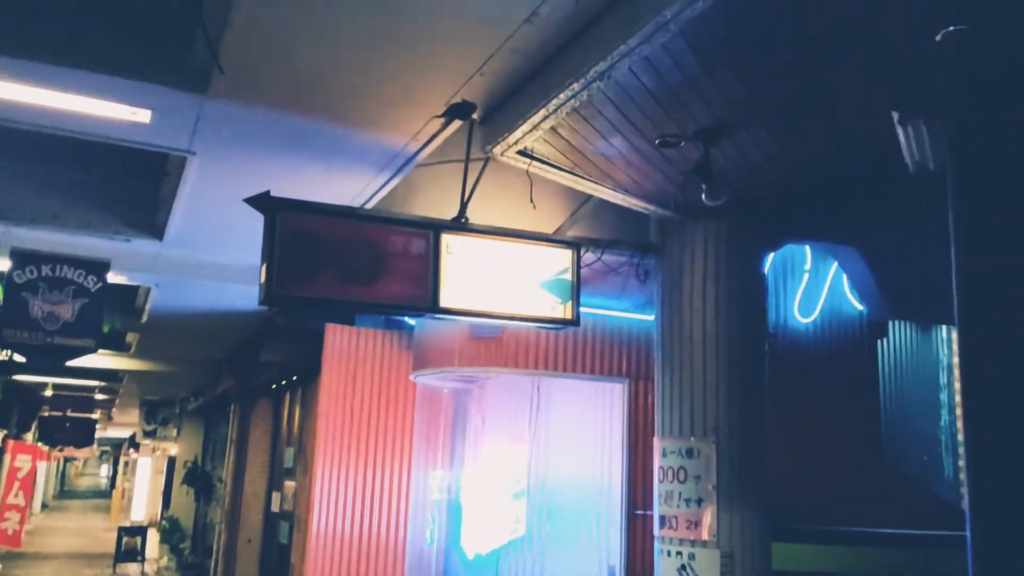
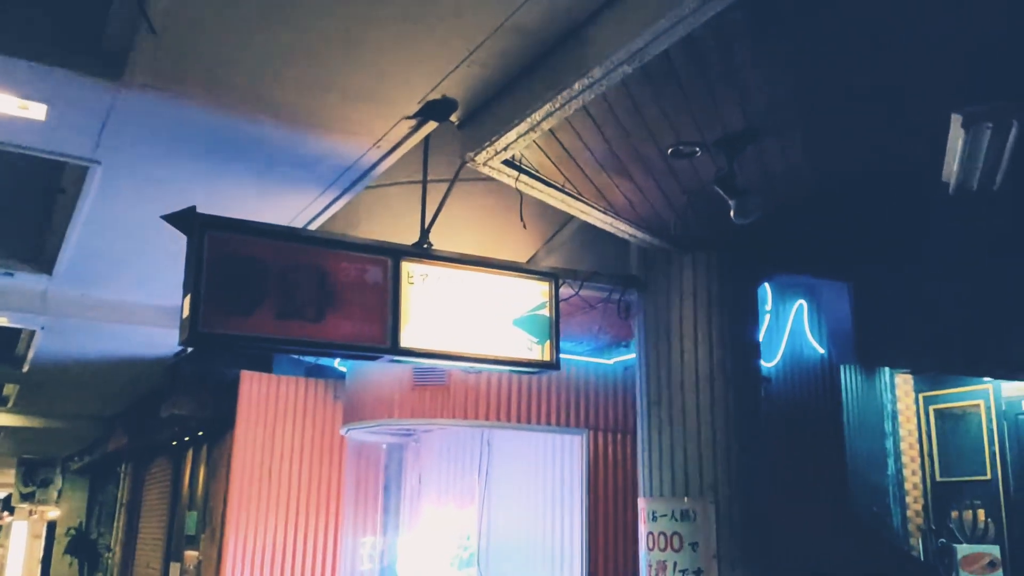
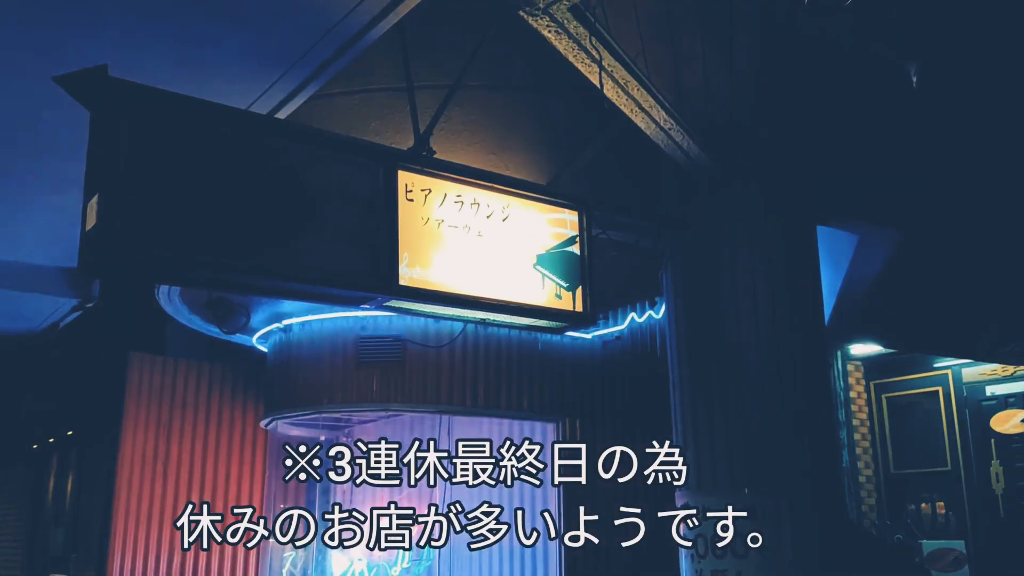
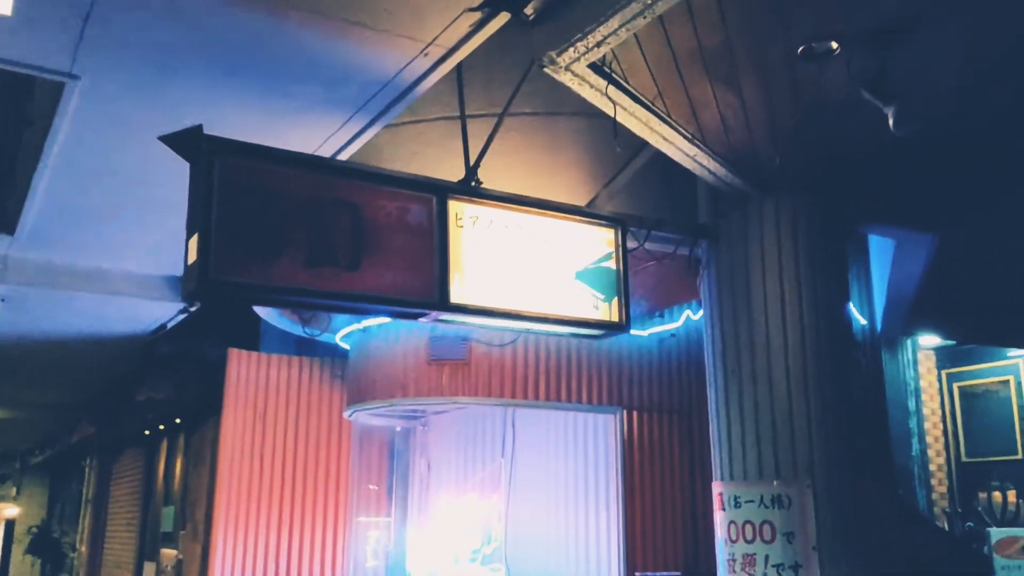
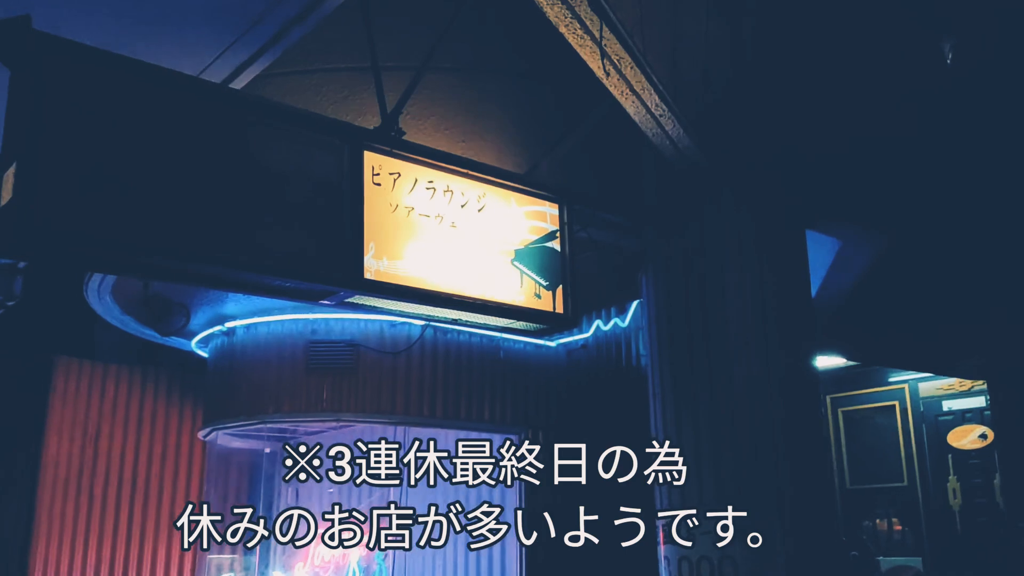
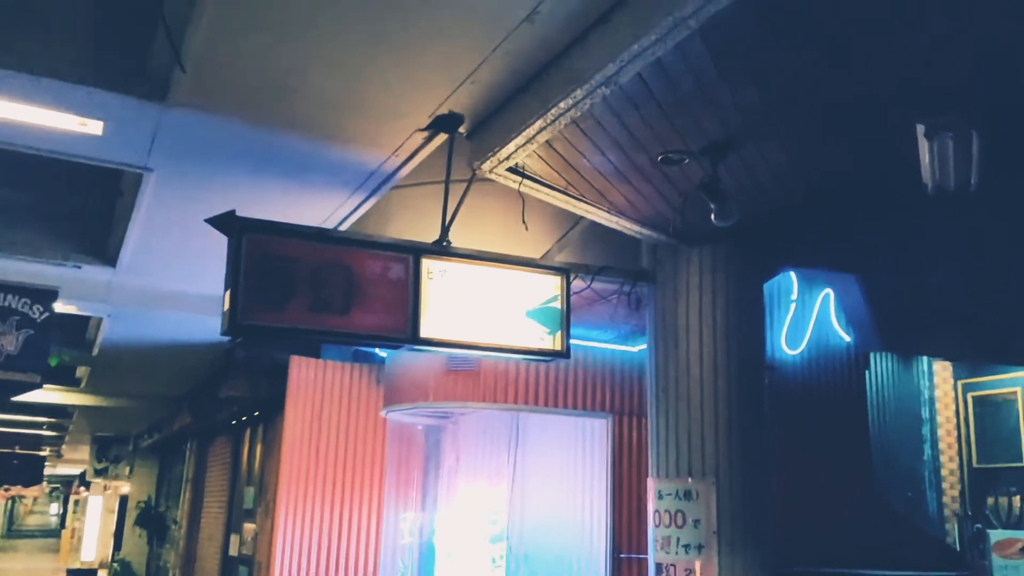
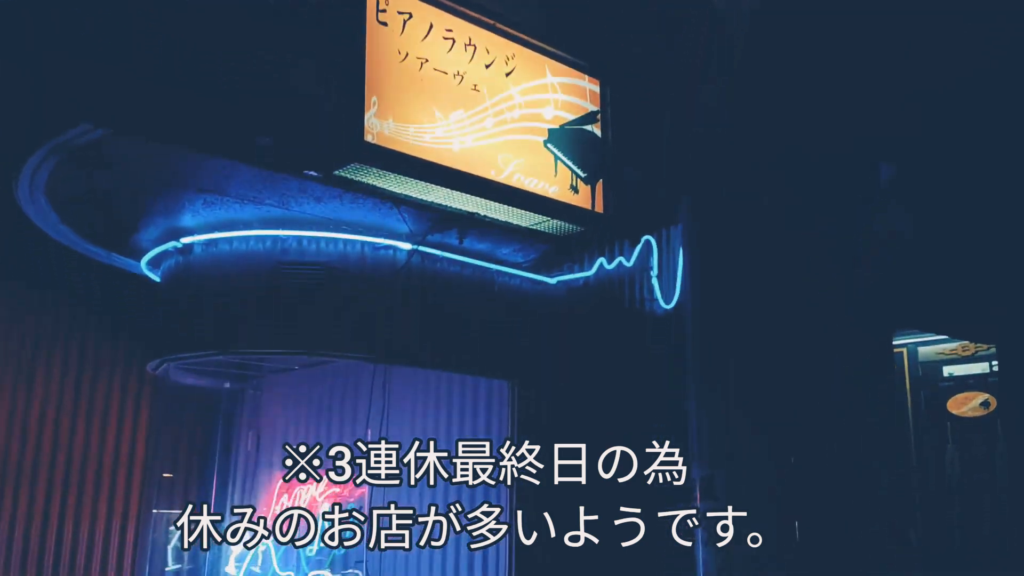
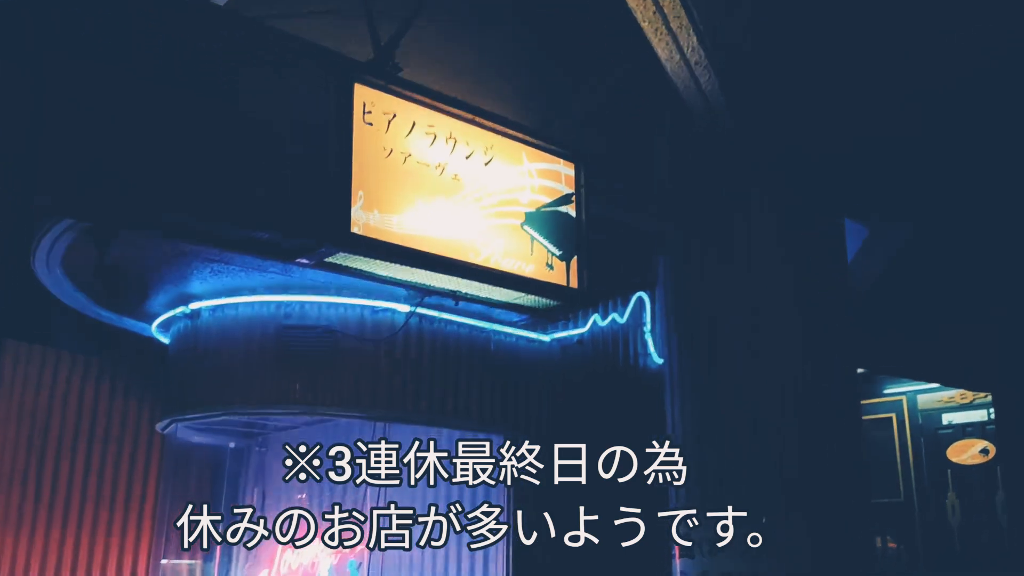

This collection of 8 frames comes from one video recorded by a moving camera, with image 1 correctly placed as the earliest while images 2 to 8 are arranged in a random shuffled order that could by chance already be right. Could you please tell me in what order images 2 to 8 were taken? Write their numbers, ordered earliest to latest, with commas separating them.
6, 2, 4, 3, 5, 8, 7
